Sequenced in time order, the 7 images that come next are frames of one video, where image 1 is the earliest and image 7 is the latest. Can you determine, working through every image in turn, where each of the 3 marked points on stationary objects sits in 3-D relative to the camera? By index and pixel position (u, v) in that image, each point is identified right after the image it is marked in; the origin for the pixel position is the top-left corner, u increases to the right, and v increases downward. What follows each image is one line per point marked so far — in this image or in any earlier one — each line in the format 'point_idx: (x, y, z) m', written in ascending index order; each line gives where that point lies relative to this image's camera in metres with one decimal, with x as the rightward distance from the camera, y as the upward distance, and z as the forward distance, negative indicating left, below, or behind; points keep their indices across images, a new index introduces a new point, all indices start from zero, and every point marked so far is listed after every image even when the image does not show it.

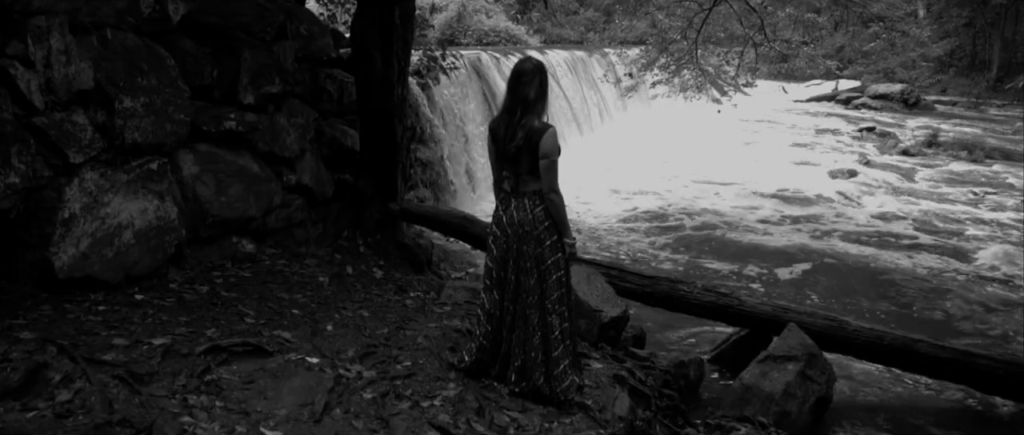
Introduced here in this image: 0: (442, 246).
0: (-0.7, -0.3, +8.1) m
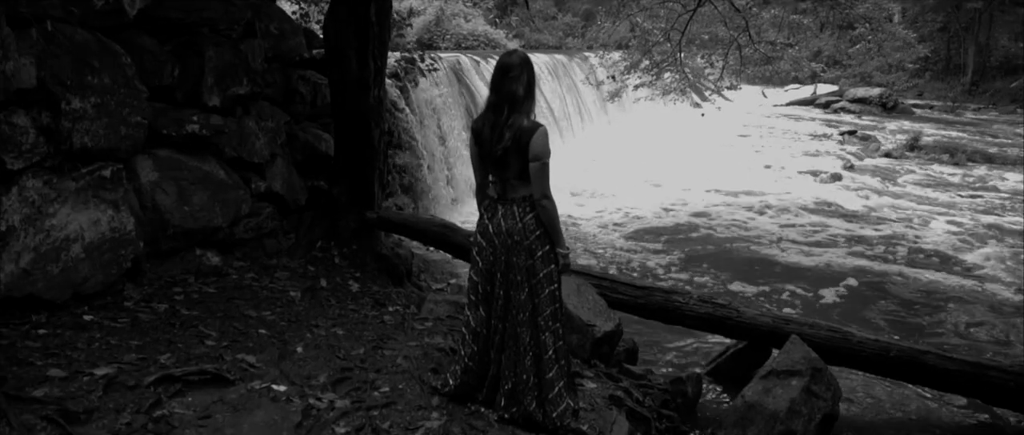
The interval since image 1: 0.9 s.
0: (-0.9, -0.4, +7.8) m
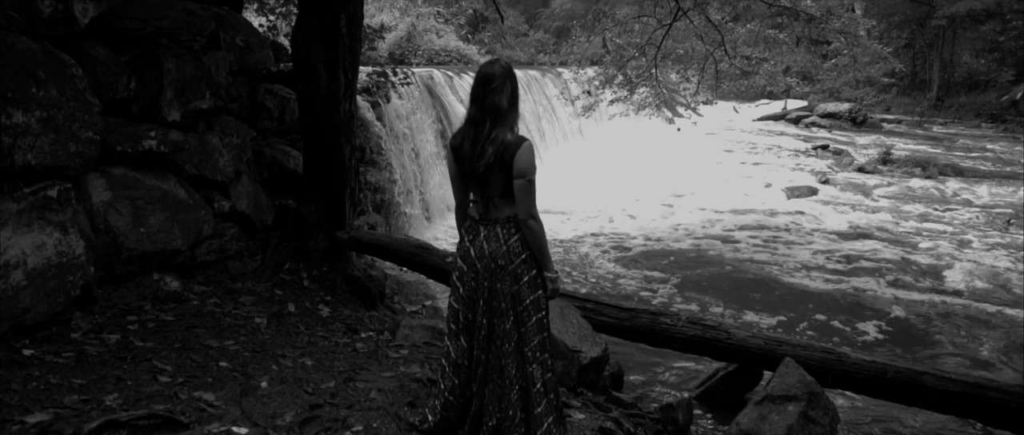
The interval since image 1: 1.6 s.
0: (-1.1, -0.6, +7.4) m
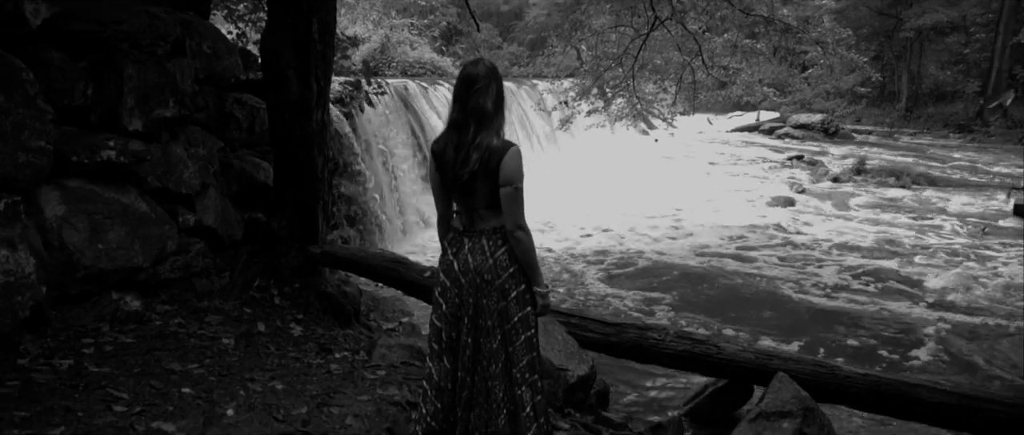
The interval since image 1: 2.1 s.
0: (-1.3, -0.7, +7.2) m
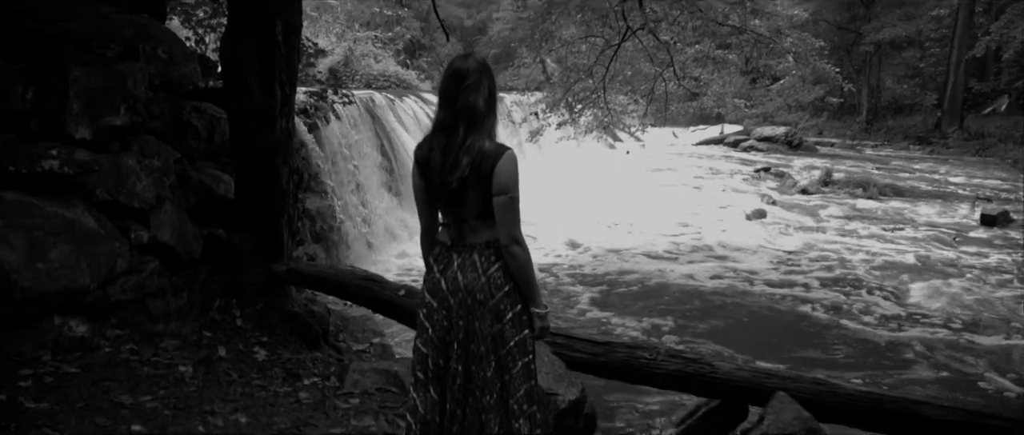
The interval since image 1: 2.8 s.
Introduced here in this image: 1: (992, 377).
0: (-1.4, -0.8, +6.8) m
1: (+4.0, -1.3, +6.7) m
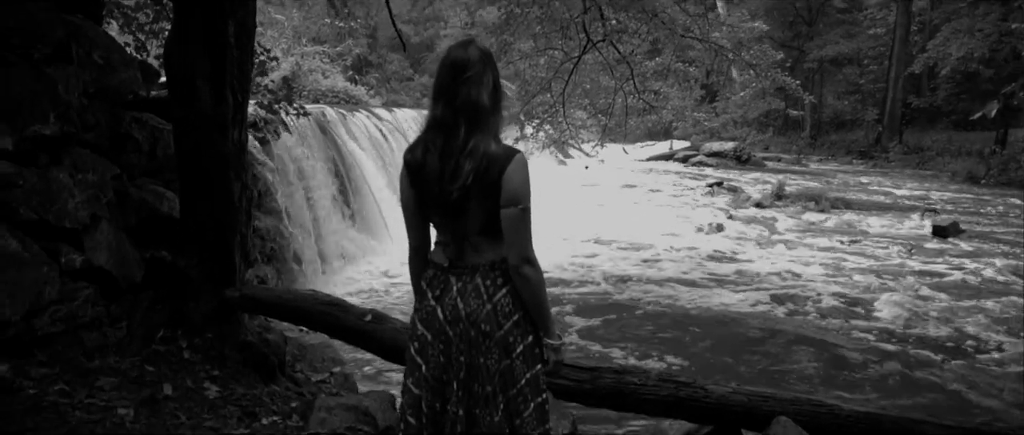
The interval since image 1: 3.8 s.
0: (-1.7, -1.0, +6.3) m
1: (+3.7, -1.4, +6.5) m
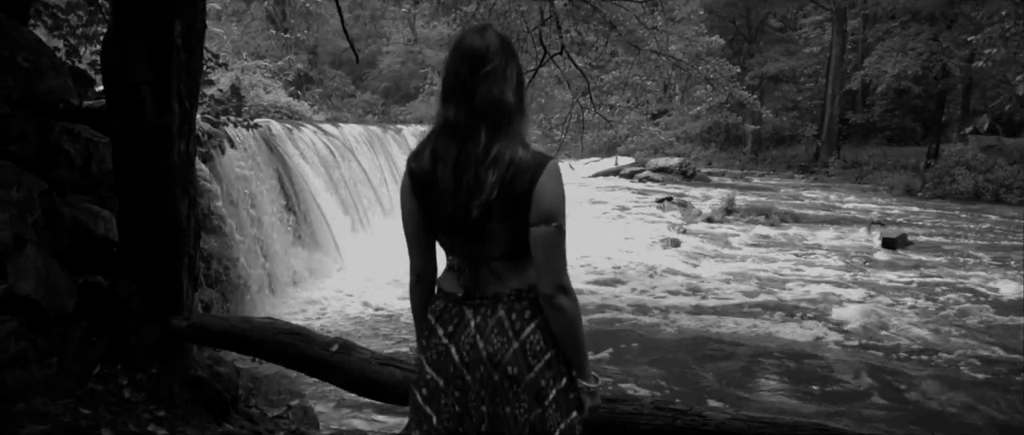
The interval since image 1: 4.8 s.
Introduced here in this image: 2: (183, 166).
0: (-1.9, -1.1, +5.7) m
1: (+3.5, -1.5, +6.4) m
2: (-1.7, +0.3, +4.2) m
